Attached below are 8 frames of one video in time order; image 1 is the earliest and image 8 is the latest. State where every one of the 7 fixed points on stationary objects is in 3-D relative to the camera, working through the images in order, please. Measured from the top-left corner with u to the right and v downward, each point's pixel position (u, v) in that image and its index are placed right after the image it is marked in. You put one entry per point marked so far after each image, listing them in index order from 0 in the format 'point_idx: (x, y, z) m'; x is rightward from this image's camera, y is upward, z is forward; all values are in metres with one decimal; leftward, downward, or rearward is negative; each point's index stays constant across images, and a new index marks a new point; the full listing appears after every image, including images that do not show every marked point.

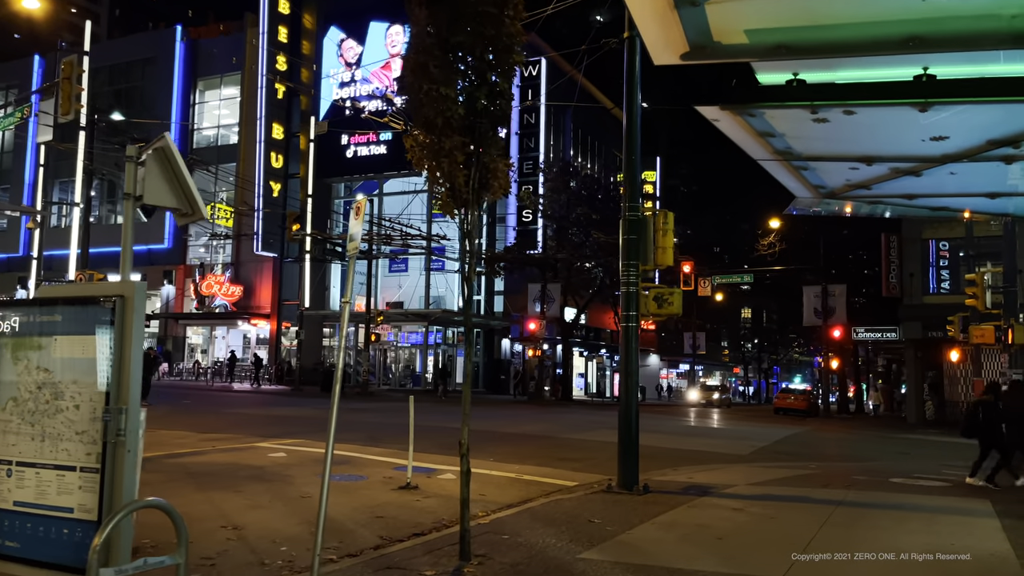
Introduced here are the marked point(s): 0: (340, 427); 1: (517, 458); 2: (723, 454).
0: (-4.2, -3.3, +18.3) m
1: (+0.1, -3.0, +13.4) m
2: (+4.2, -3.4, +15.5) m
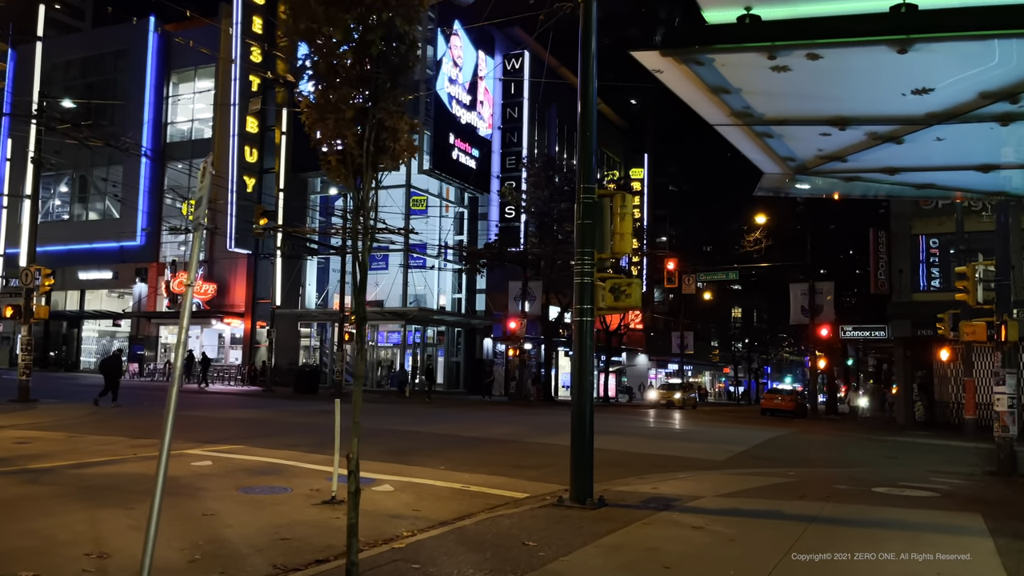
0: (-5.0, -3.2, +17.2) m
1: (-0.7, -2.9, +12.3) m
2: (+3.4, -3.2, +14.5) m
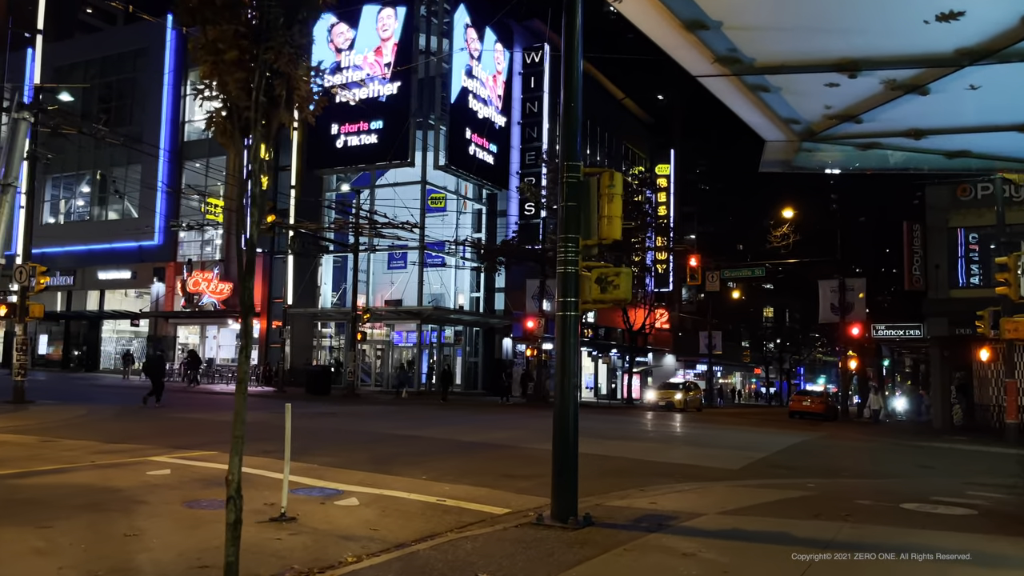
0: (-4.9, -3.1, +16.4) m
1: (-0.8, -2.8, +11.3) m
2: (+3.4, -3.1, +13.3) m
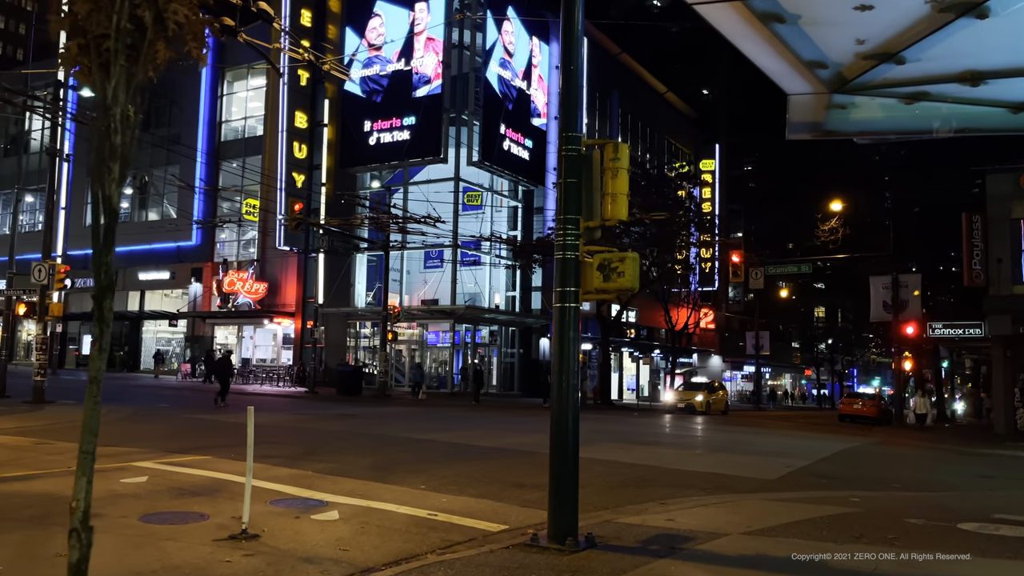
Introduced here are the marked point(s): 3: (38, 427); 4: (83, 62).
0: (-4.5, -3.0, +15.7) m
1: (-0.7, -2.7, +10.4) m
2: (+3.6, -3.0, +12.1) m
3: (-9.4, -2.8, +15.5) m
4: (-2.0, +1.1, +3.6) m
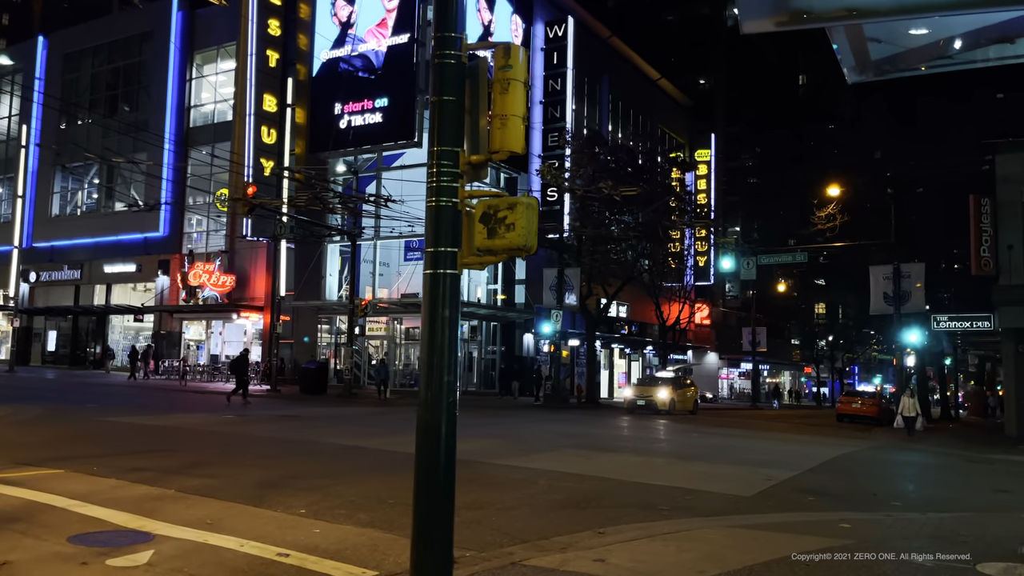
0: (-5.5, -2.7, +13.6) m
1: (-1.8, -2.4, +8.3) m
2: (+2.5, -2.7, +10.0) m
3: (-10.5, -2.5, +13.4) m
4: (-3.0, +1.3, +1.5) m
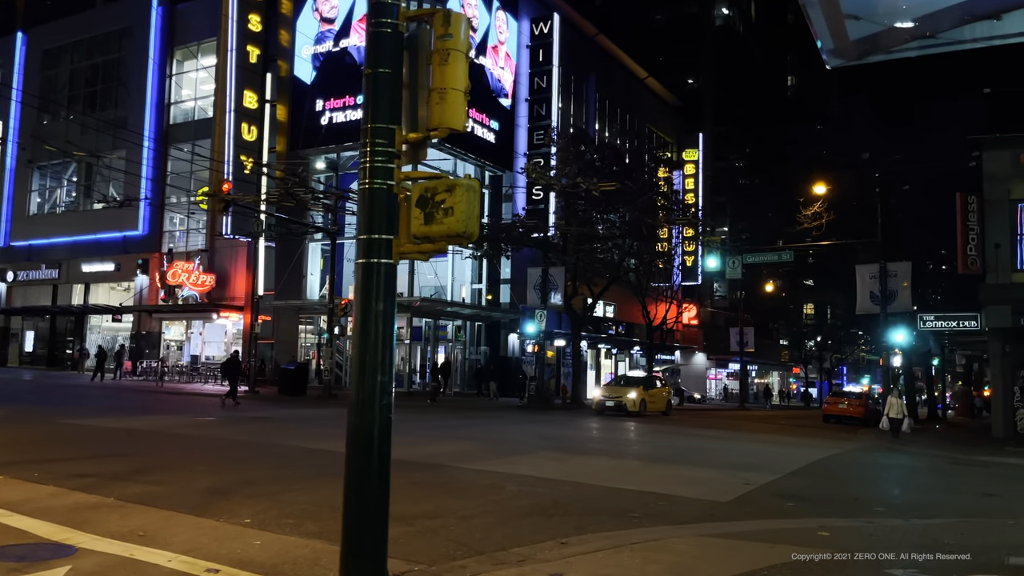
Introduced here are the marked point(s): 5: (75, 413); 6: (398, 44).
0: (-6.0, -2.7, +13.0) m
1: (-2.2, -2.3, +7.8) m
2: (+2.1, -2.7, +9.5) m
3: (-10.9, -2.4, +12.8) m
4: (-3.4, +1.4, +1.0) m
5: (-10.7, -3.1, +19.1) m
6: (-0.7, +1.6, +5.0) m
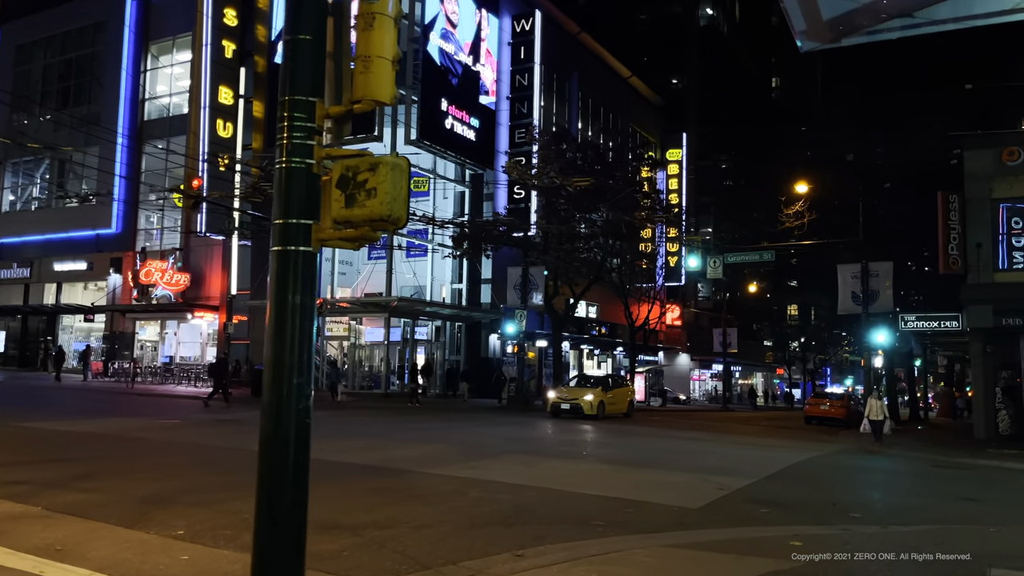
0: (-6.5, -2.6, +12.4) m
1: (-2.6, -2.3, +7.3) m
2: (+1.7, -2.6, +9.1) m
3: (-11.4, -2.4, +12.1) m
4: (-3.7, +1.4, +0.5) m
5: (-11.3, -3.0, +18.4) m
6: (-1.1, +1.6, +4.5) m
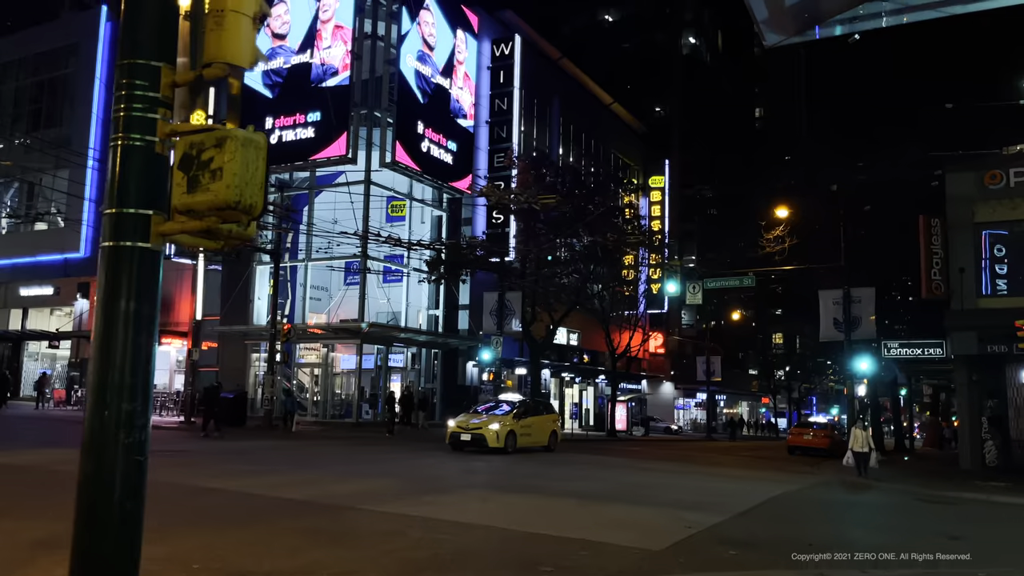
0: (-7.2, -2.9, +11.4) m
1: (-3.2, -2.4, +6.3) m
2: (+1.0, -2.8, +8.2) m
3: (-12.1, -2.6, +11.0) m
4: (-4.1, +1.6, -0.3) m
5: (-12.1, -3.5, +17.3) m
6: (-1.7, +1.6, +3.8) m
